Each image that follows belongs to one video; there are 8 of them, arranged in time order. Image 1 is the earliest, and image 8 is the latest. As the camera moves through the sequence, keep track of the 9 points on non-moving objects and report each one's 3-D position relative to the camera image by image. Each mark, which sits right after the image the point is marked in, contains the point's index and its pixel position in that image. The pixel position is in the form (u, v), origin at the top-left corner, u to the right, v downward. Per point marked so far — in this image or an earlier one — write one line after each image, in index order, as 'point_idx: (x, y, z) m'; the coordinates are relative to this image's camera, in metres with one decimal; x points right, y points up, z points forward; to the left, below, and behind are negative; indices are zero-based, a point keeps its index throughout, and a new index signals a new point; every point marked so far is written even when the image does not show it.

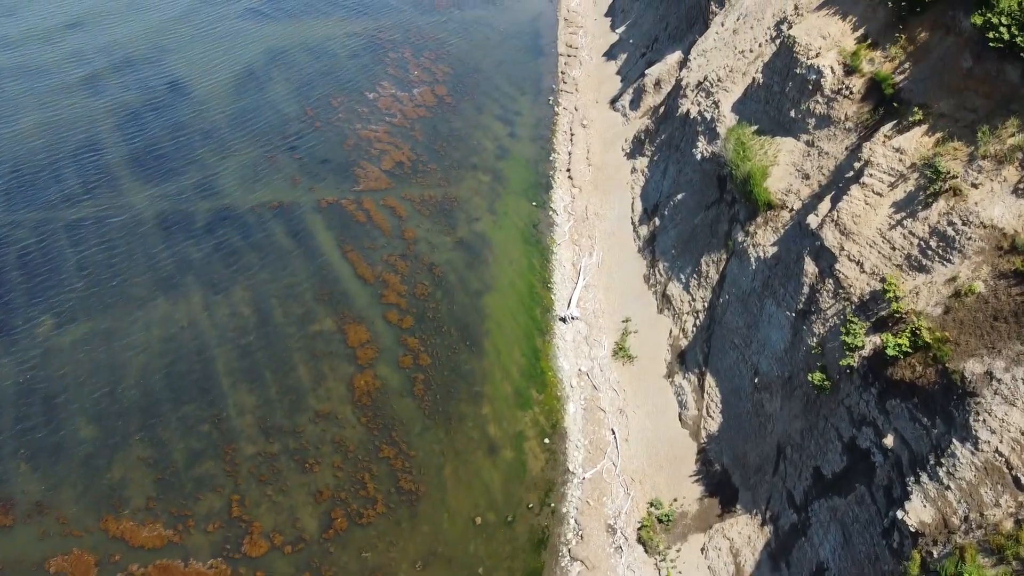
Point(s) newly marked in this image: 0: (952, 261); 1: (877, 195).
0: (+7.9, +0.5, +9.2) m
1: (+7.5, +1.9, +10.5) m
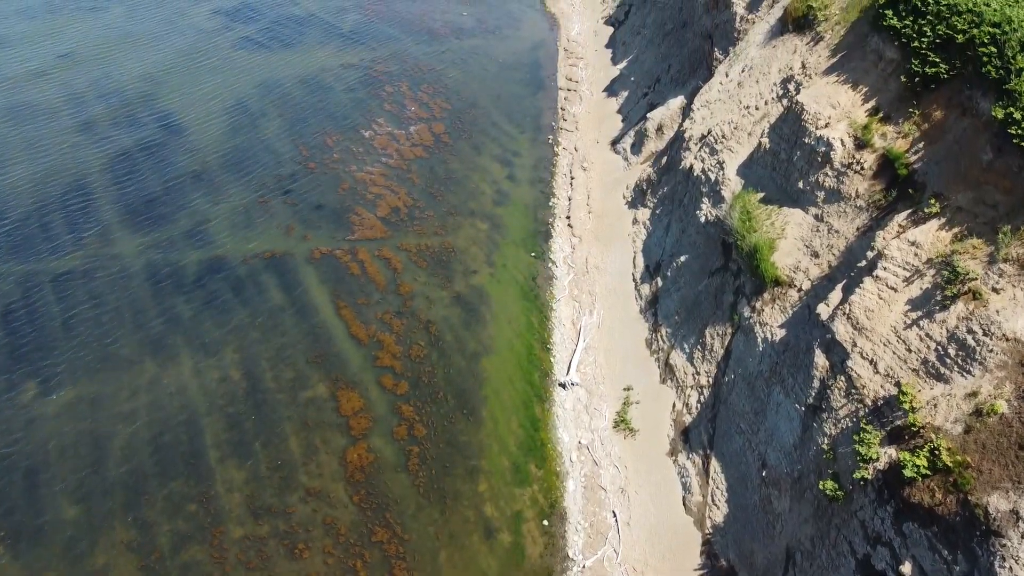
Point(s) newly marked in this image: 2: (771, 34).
0: (+7.9, -1.4, +8.8) m
1: (+7.4, 0.0, +10.0) m
2: (+8.2, +8.1, +16.3) m
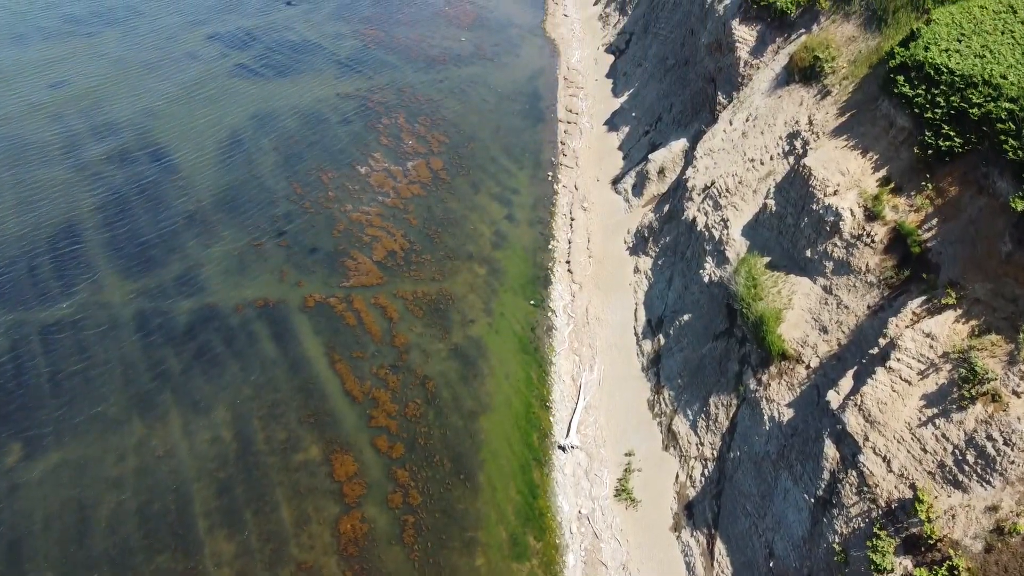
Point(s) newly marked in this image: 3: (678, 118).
0: (+7.8, -3.2, +8.3) m
1: (+7.3, -1.7, +9.6) m
2: (+8.2, +6.4, +15.9) m
3: (+6.4, +6.6, +19.7) m
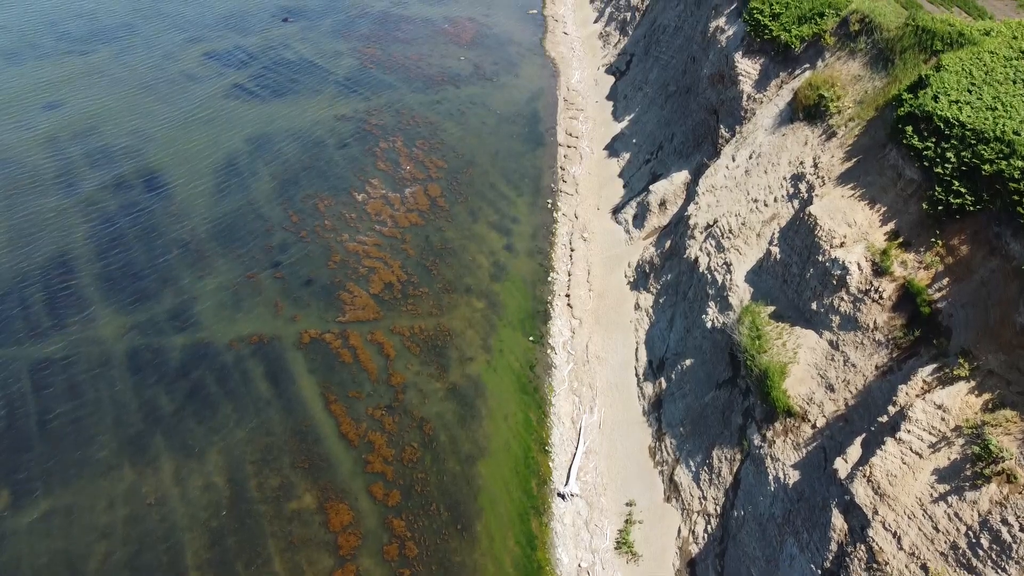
0: (+7.8, -4.4, +8.0) m
1: (+7.3, -3.0, +9.2) m
2: (+8.1, +5.1, +15.6) m
3: (+6.3, +5.3, +19.4) m
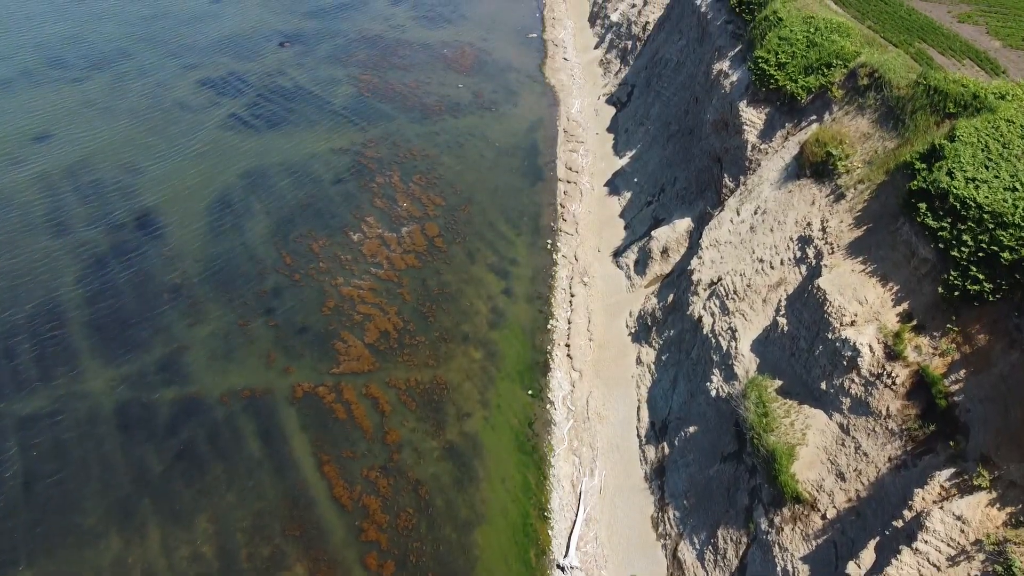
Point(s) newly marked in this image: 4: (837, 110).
0: (+7.7, -6.2, +7.5) m
1: (+7.2, -4.8, +8.8) m
2: (+8.1, +3.4, +15.1) m
3: (+6.3, +3.5, +19.0) m
4: (+9.5, +5.2, +14.9) m
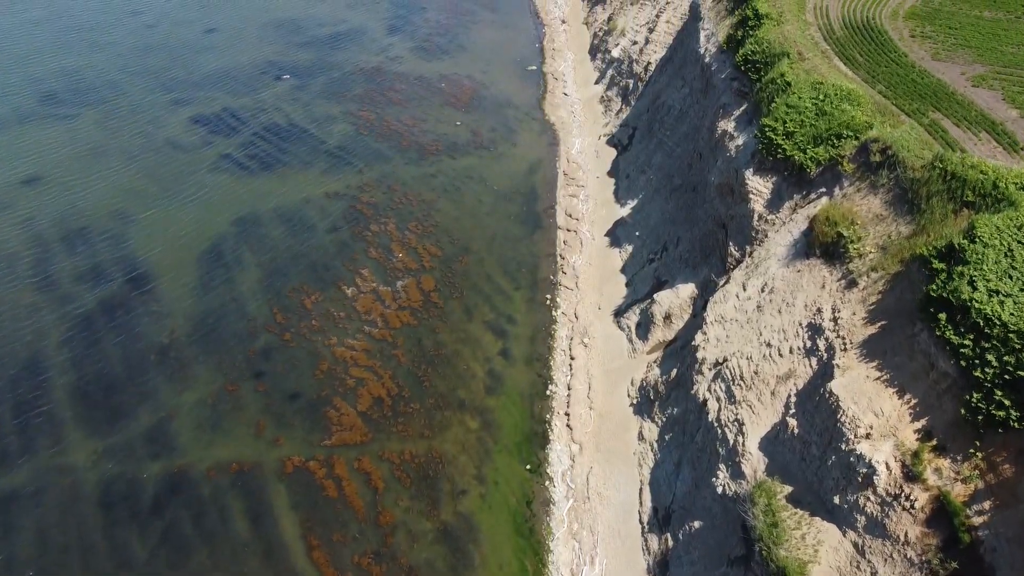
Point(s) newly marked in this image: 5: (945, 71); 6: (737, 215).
0: (+7.6, -8.5, +6.9) m
1: (+7.1, -7.1, +8.2) m
2: (+8.0, +1.0, +14.5) m
3: (+6.2, +1.2, +18.4) m
4: (+9.4, +2.8, +14.3) m
5: (+14.1, +7.0, +16.7) m
6: (+7.2, +2.4, +16.4) m
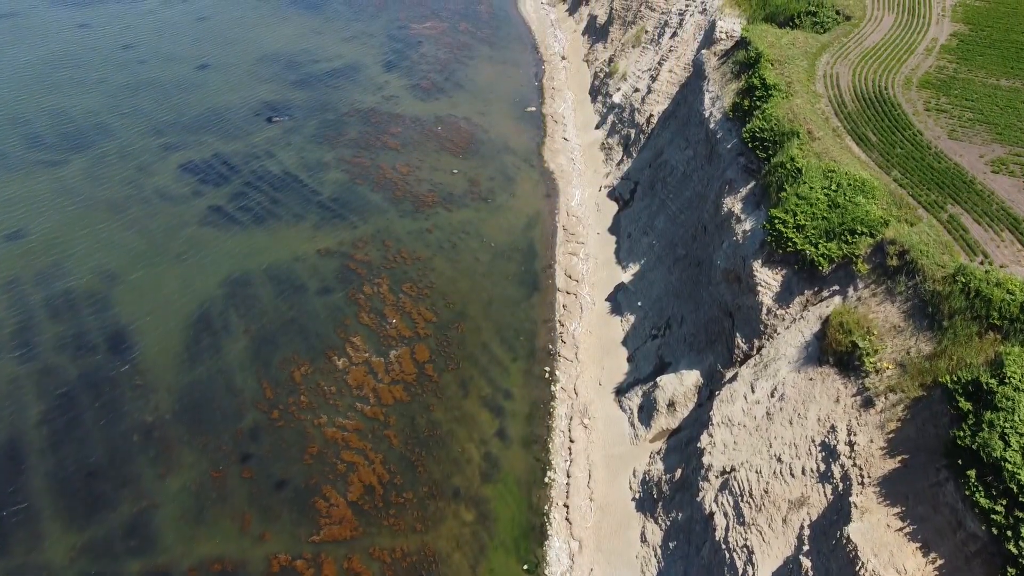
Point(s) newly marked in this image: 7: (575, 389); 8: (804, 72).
0: (+7.5, -11.4, +6.2) m
1: (+7.0, -9.9, +7.4) m
2: (+7.9, -1.8, +13.7) m
3: (+6.1, -1.7, +17.6) m
4: (+9.3, 0.0, +13.6) m
5: (+14.0, +4.2, +15.9) m
6: (+7.1, -0.5, +15.6) m
7: (+2.4, -3.9, +19.6) m
8: (+10.9, +8.1, +19.1) m
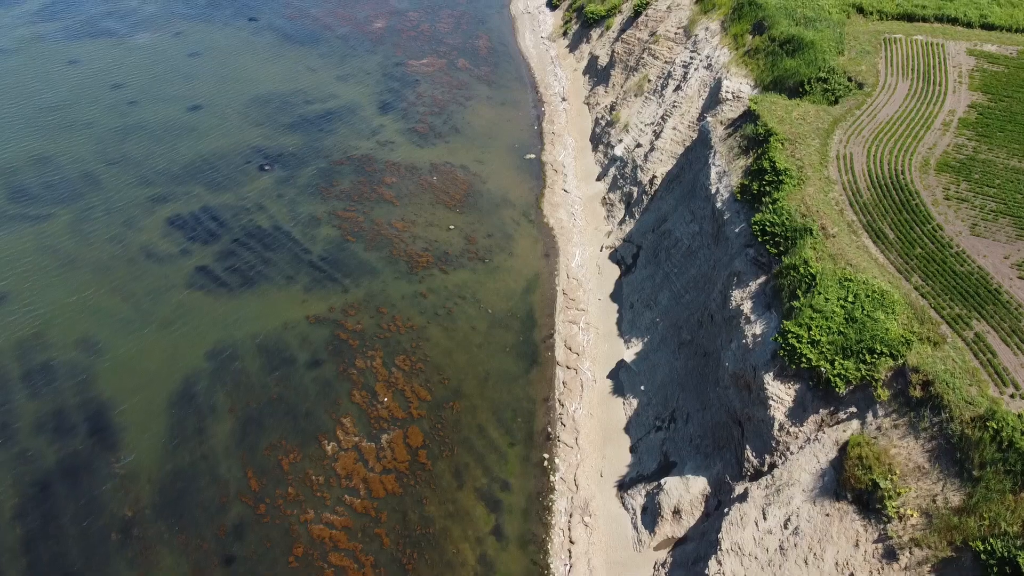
0: (+7.3, -14.5, +5.2) m
1: (+6.9, -13.1, +6.5) m
2: (+7.8, -5.0, +12.8) m
3: (+6.0, -4.8, +16.7) m
4: (+9.2, -3.2, +12.6) m
5: (+13.9, +1.0, +15.0) m
6: (+7.0, -3.7, +14.7) m
7: (+2.3, -7.0, +18.7) m
8: (+10.8, +4.9, +18.2) m
